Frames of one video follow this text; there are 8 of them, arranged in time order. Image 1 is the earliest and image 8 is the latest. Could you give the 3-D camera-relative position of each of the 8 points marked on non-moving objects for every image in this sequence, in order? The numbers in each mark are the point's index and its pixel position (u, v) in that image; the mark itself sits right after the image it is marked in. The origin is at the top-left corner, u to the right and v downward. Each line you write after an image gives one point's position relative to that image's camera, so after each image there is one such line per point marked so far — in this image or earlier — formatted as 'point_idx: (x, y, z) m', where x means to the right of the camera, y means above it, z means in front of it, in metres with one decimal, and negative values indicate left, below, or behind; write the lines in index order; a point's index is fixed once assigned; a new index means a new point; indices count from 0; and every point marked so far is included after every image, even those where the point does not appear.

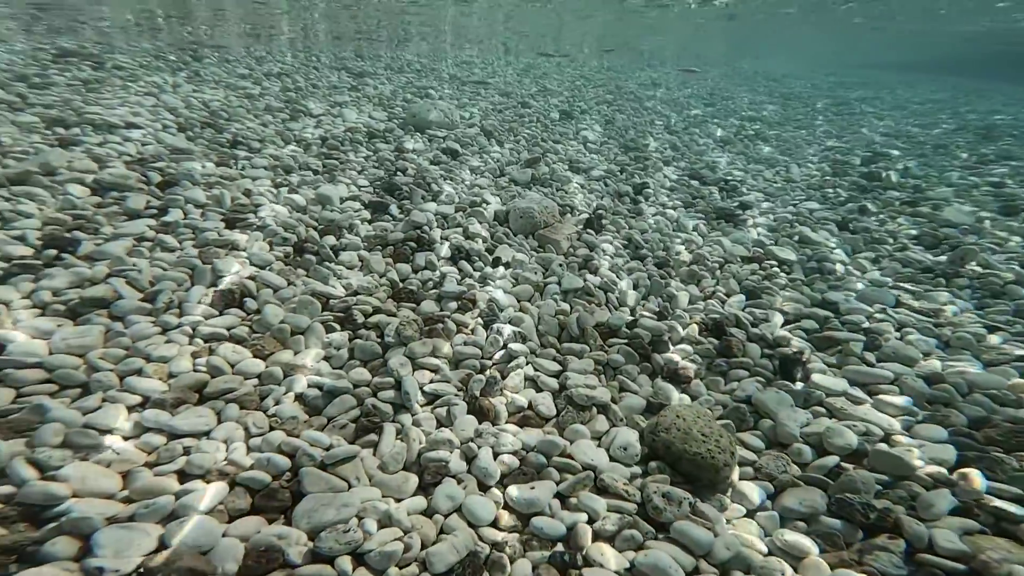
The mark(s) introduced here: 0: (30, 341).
0: (-2.7, -0.3, +1.5) m
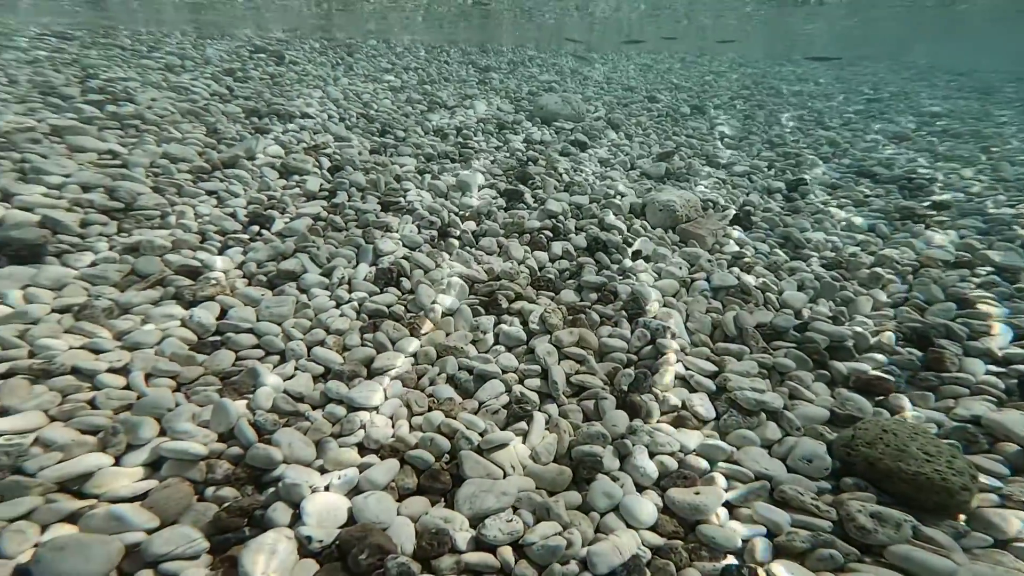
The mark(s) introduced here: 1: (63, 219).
0: (-1.7, -0.1, +1.7) m
1: (-2.7, +0.4, +1.7) m
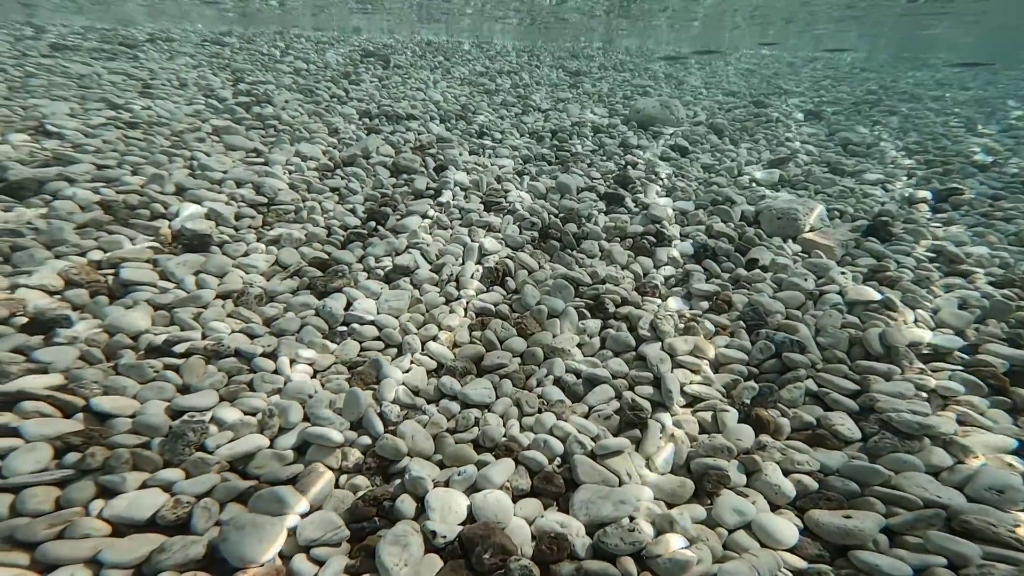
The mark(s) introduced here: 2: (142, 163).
0: (-1.0, -0.1, +1.8) m
1: (-1.9, +0.5, +1.8) m
2: (-2.5, +0.9, +1.9) m
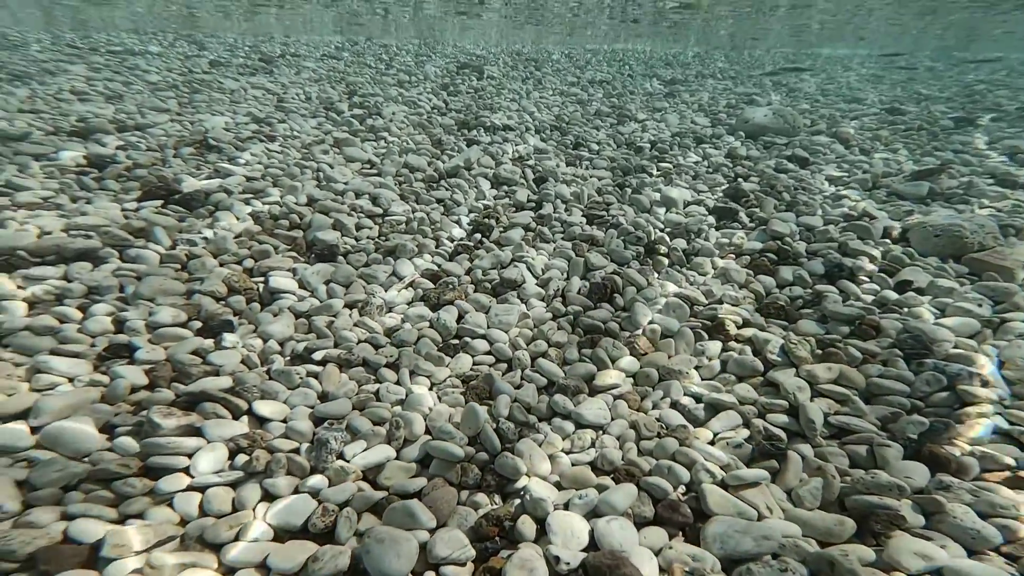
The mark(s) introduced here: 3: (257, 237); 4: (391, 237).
0: (-0.2, -0.2, +1.7) m
1: (-1.2, +0.5, +1.9) m
2: (-1.7, +0.9, +2.0) m
3: (-1.7, +0.4, +1.8) m
4: (-0.9, +0.4, +1.9) m
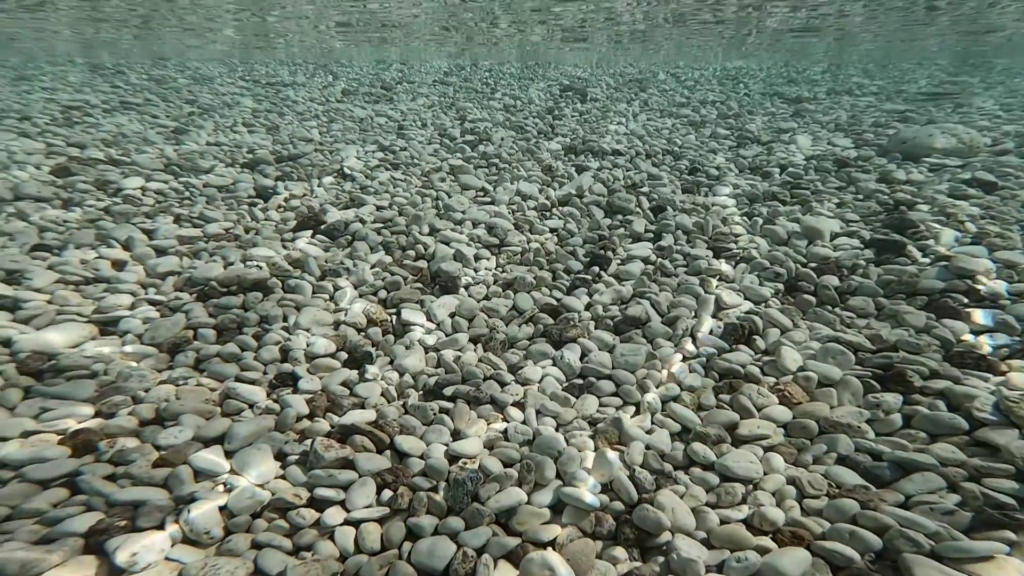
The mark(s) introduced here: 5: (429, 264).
0: (+0.6, -0.4, +1.7) m
1: (-0.3, +0.2, +1.9) m
2: (-0.8, +0.7, +2.1) m
3: (-0.8, +0.1, +1.8) m
4: (0.0, +0.1, +1.9) m
5: (-0.6, +0.2, +1.9) m
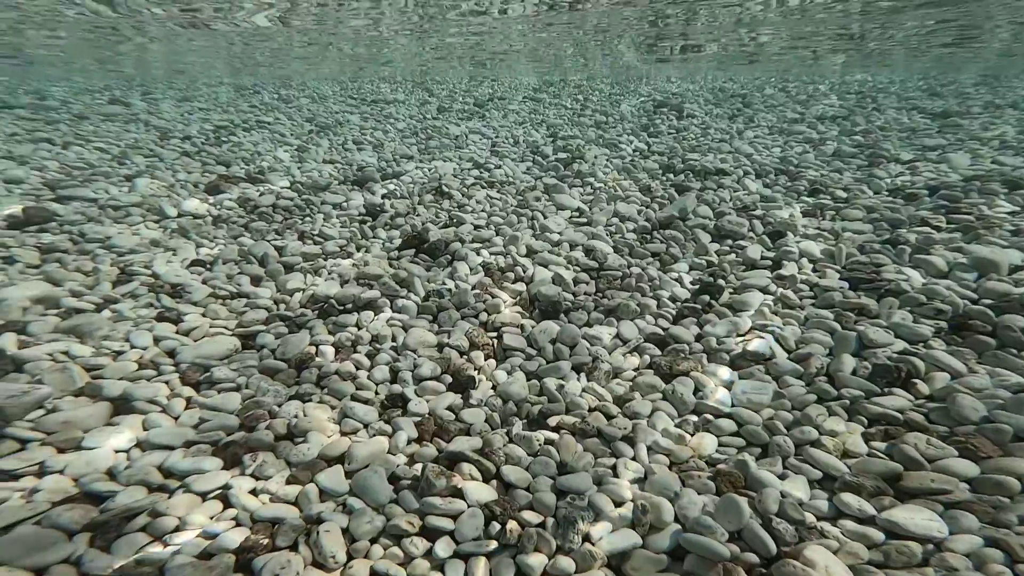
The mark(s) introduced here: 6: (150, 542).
0: (+1.2, -0.6, +1.5) m
1: (+0.4, +0.1, +1.8) m
2: (-0.1, +0.5, +2.1) m
3: (-0.2, 0.0, +1.8) m
4: (+0.7, 0.0, +1.8) m
5: (+0.1, 0.0, +1.8) m
6: (-1.5, -1.1, +1.1) m
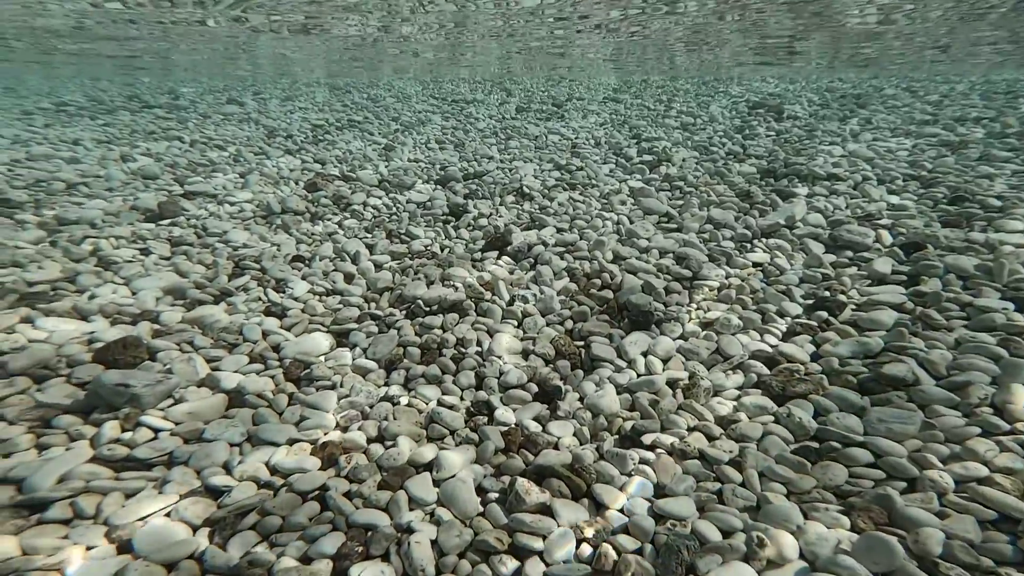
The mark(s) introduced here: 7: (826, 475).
0: (+1.7, -0.7, +1.4) m
1: (+1.0, 0.0, +1.7) m
2: (+0.5, +0.5, +2.0) m
3: (+0.4, 0.0, +1.7) m
4: (+1.2, -0.1, +1.7) m
5: (+0.7, 0.0, +1.7) m
6: (-1.1, -1.0, +1.1) m
7: (+1.6, -1.0, +1.3) m
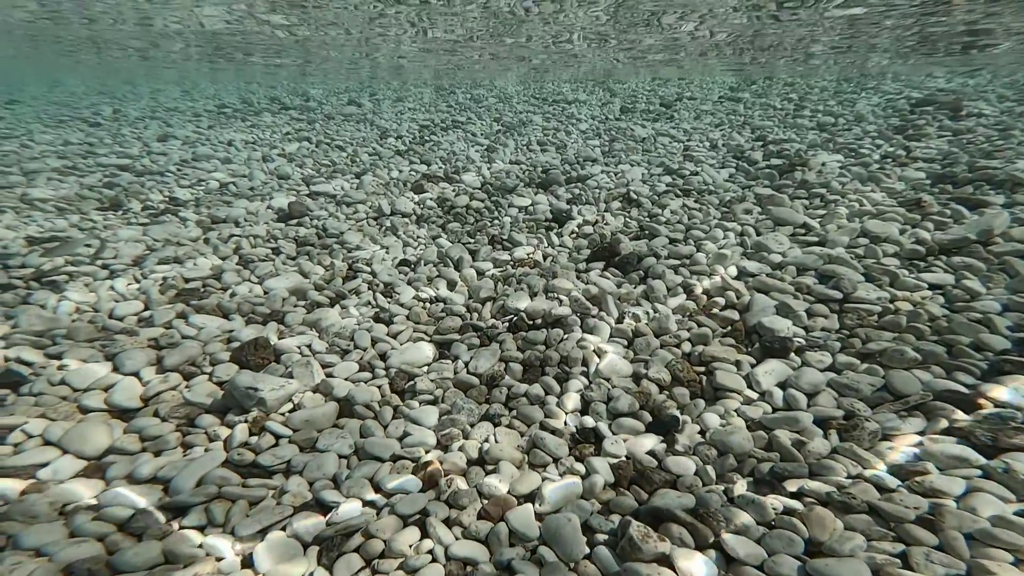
0: (+2.3, -0.8, +1.0) m
1: (+1.6, -0.1, +1.4) m
2: (+1.2, +0.4, +1.8) m
3: (+1.0, -0.1, +1.5) m
4: (+1.9, -0.2, +1.4) m
5: (+1.3, -0.2, +1.5) m
6: (-0.5, -1.1, +1.0) m
7: (+2.1, -1.1, +0.9) m
